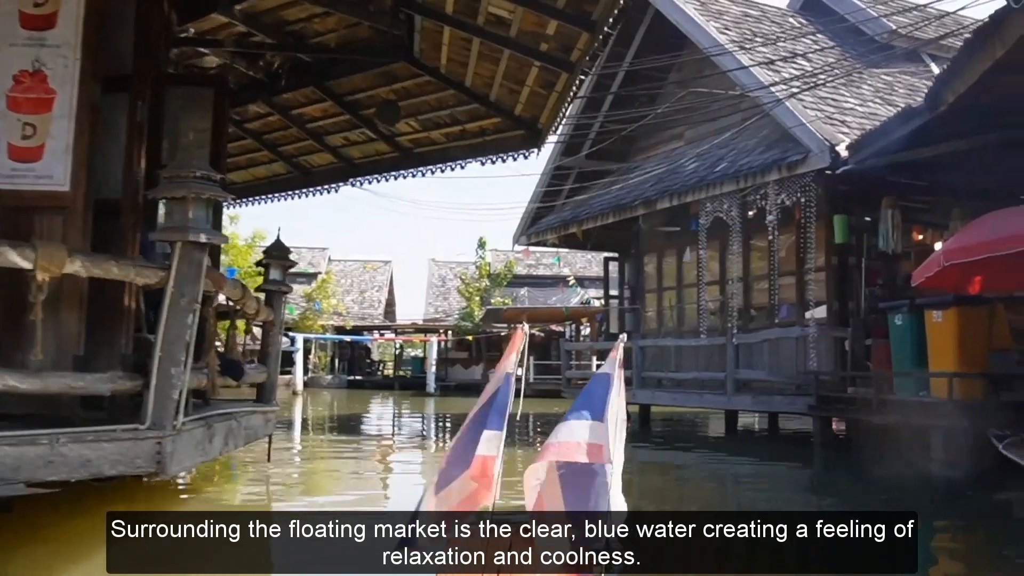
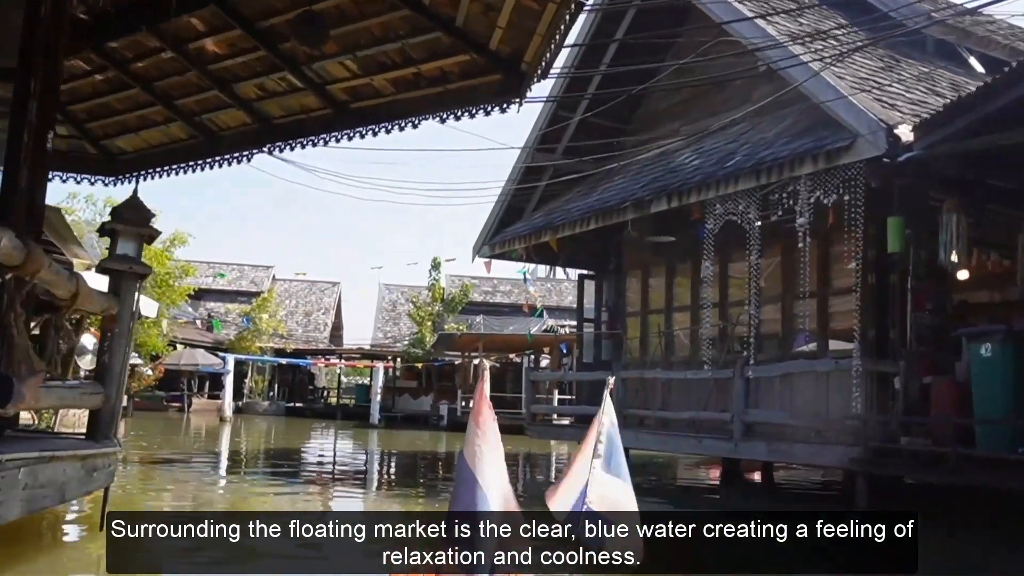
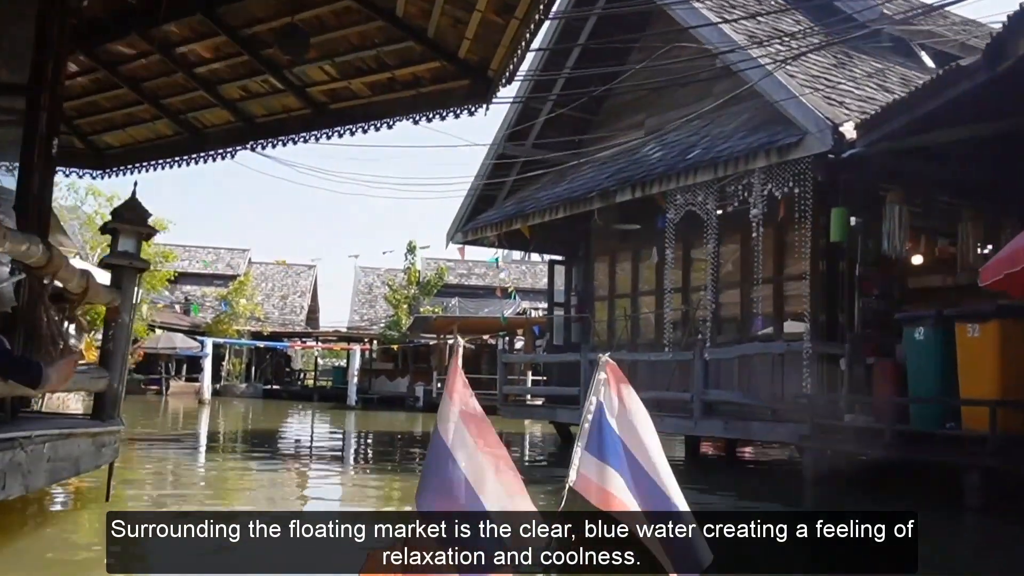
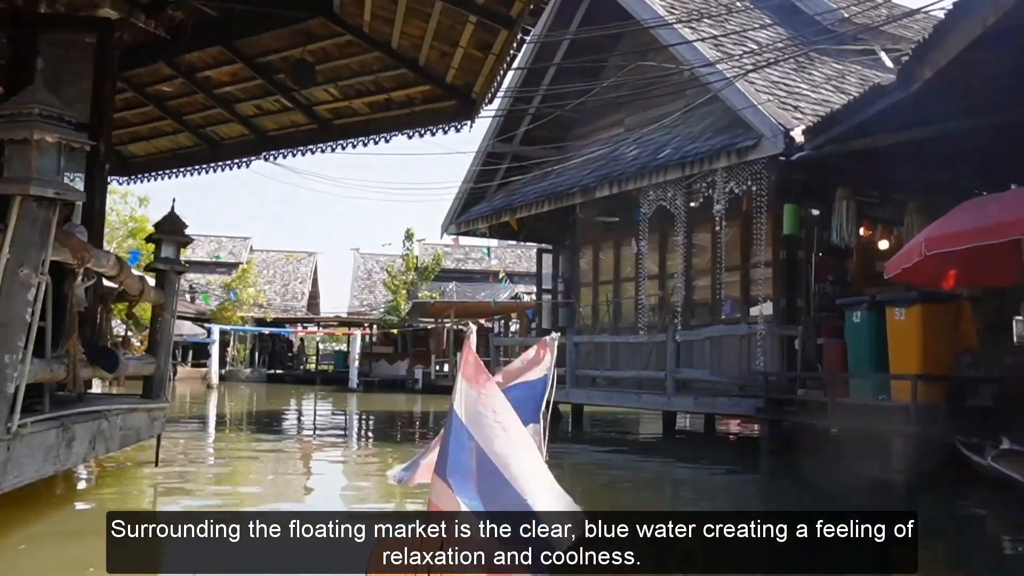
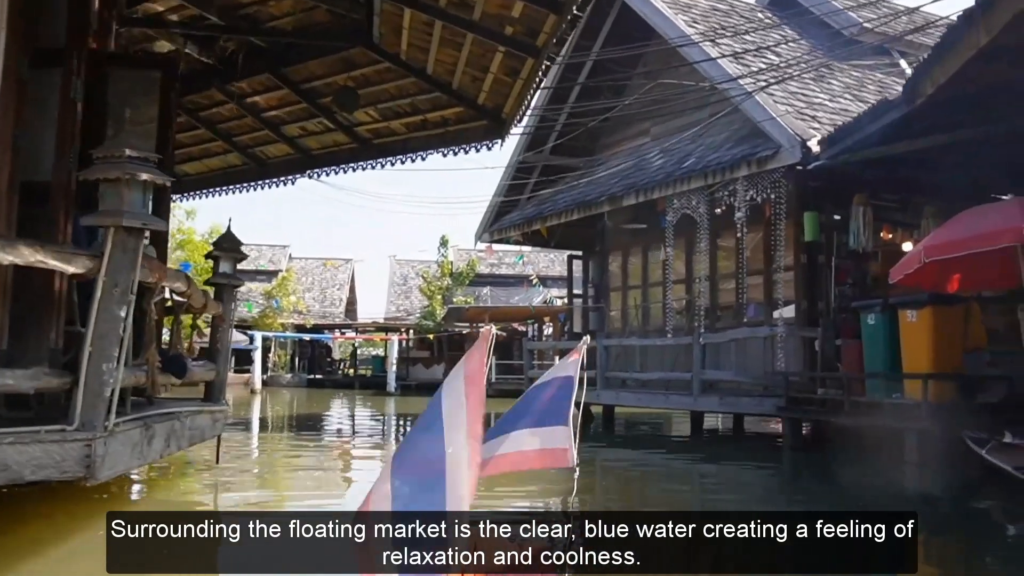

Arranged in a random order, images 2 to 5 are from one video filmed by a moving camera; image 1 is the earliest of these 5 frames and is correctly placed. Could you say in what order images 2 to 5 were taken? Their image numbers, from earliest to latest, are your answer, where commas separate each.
5, 4, 3, 2
